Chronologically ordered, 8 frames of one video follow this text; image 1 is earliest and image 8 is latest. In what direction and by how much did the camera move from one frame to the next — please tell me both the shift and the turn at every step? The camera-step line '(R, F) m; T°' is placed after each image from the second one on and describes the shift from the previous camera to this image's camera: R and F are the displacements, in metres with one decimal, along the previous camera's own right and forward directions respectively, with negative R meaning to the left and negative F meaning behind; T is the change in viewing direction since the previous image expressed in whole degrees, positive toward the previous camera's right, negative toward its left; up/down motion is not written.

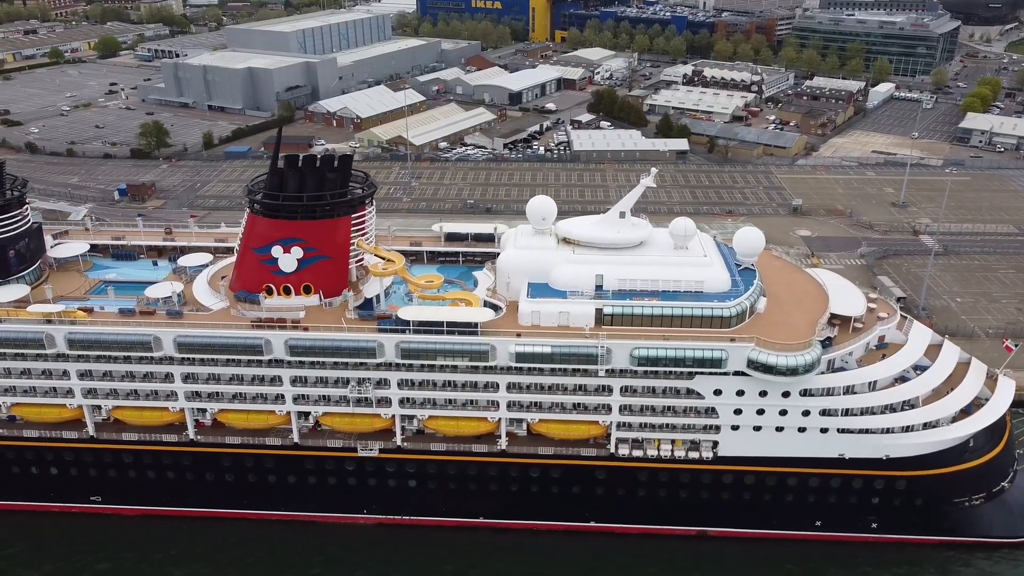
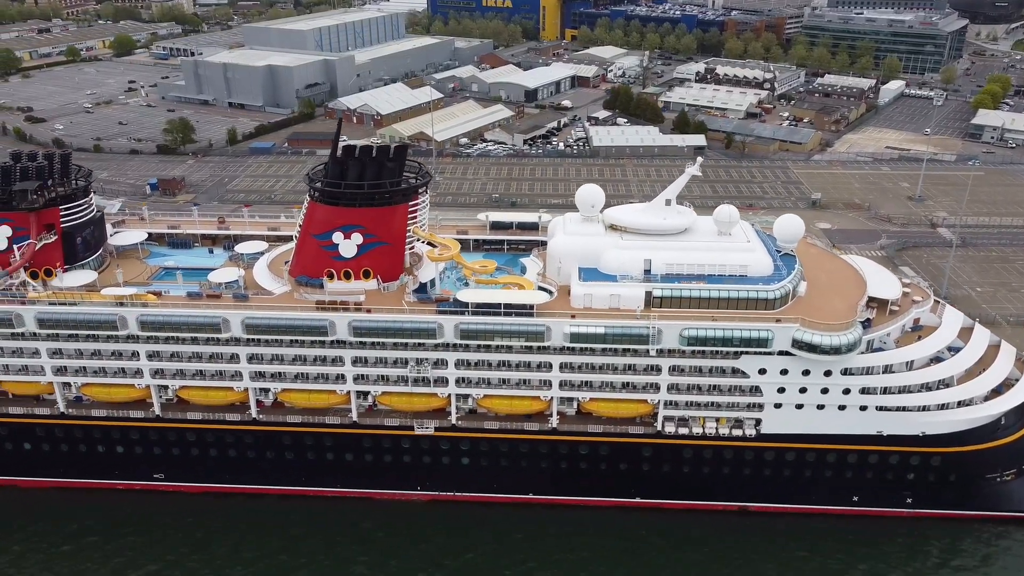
(-1.6, -1.1) m; 0°
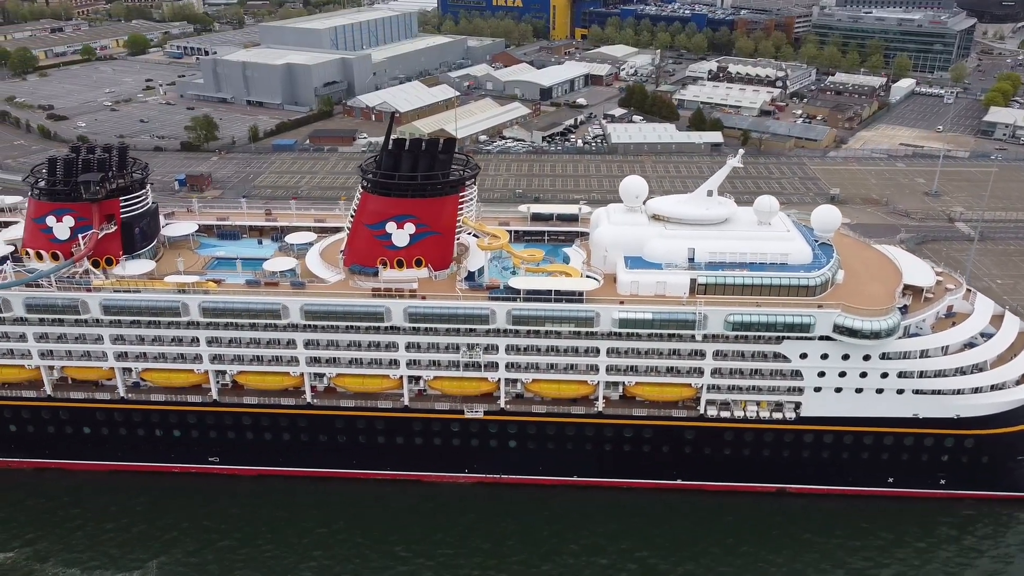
(-1.5, -0.9) m; 0°
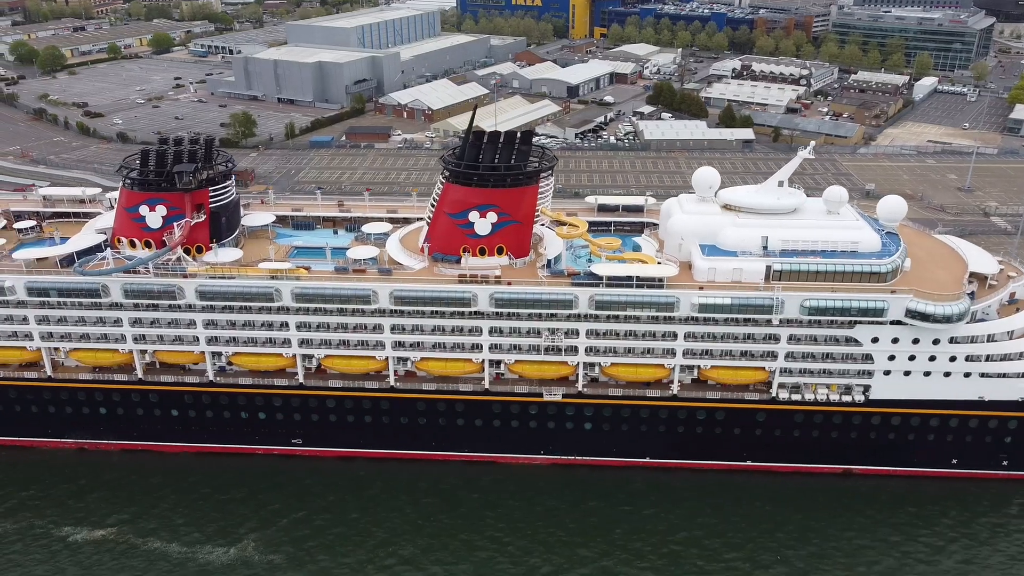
(-2.6, -1.0) m; 0°
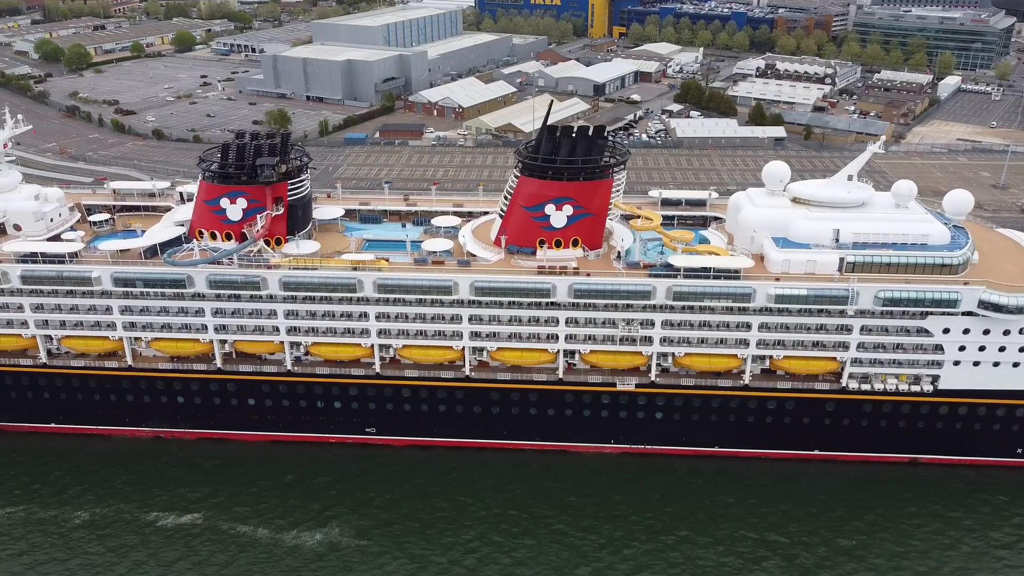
(-2.5, -0.6) m; 0°
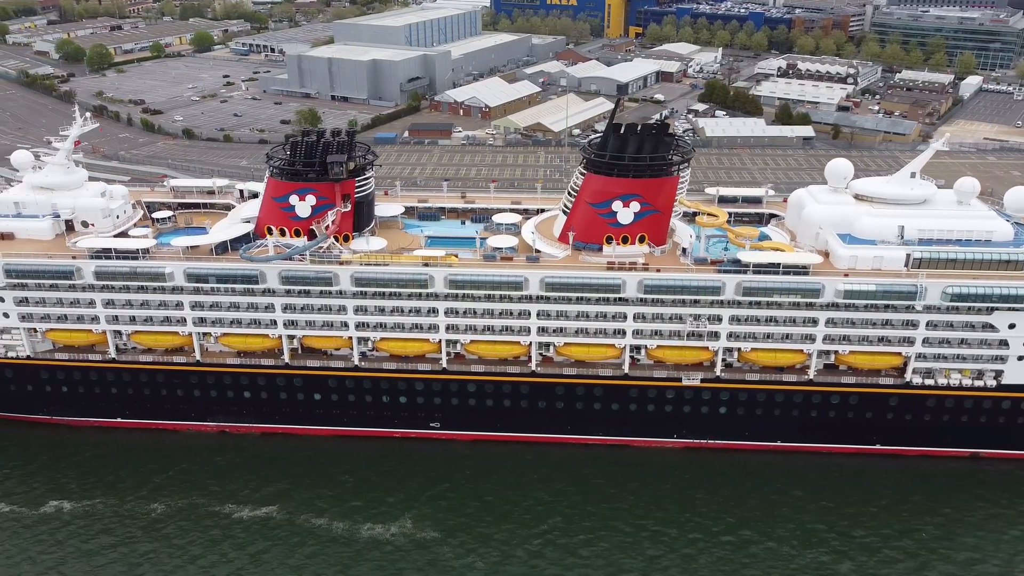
(-2.3, -0.3) m; 0°
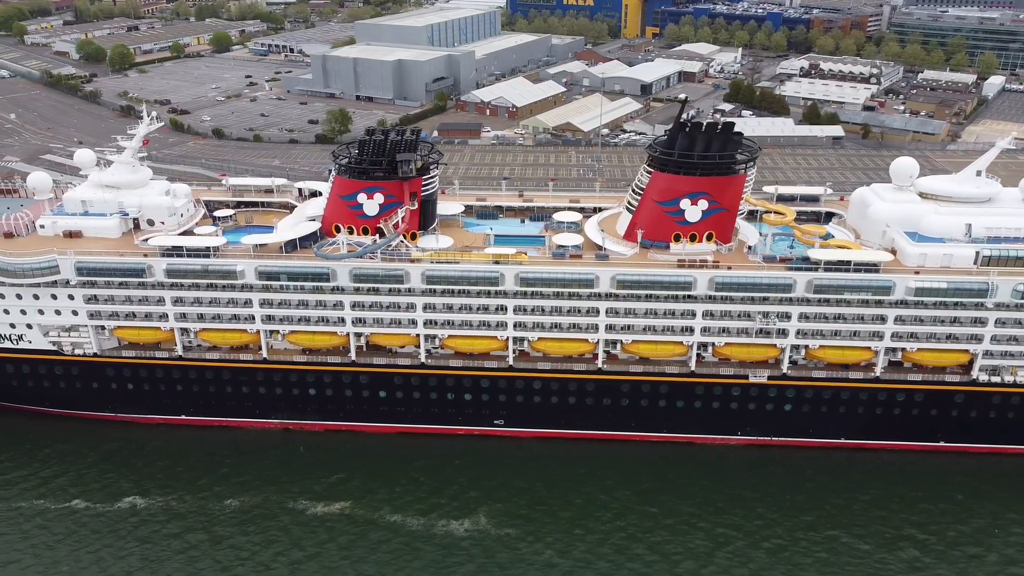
(-2.4, -0.2) m; 0°
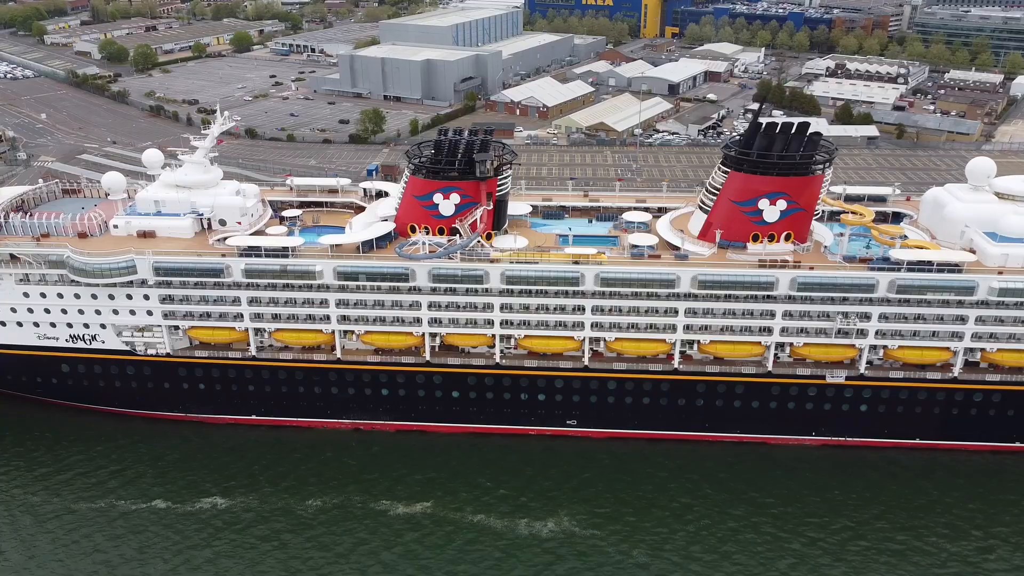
(-2.7, 0.0) m; 0°
